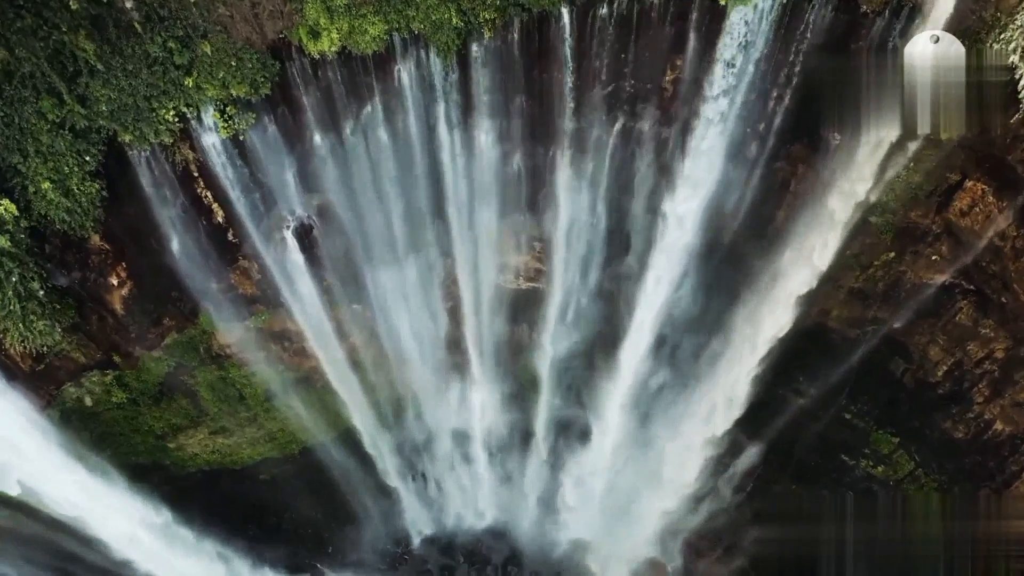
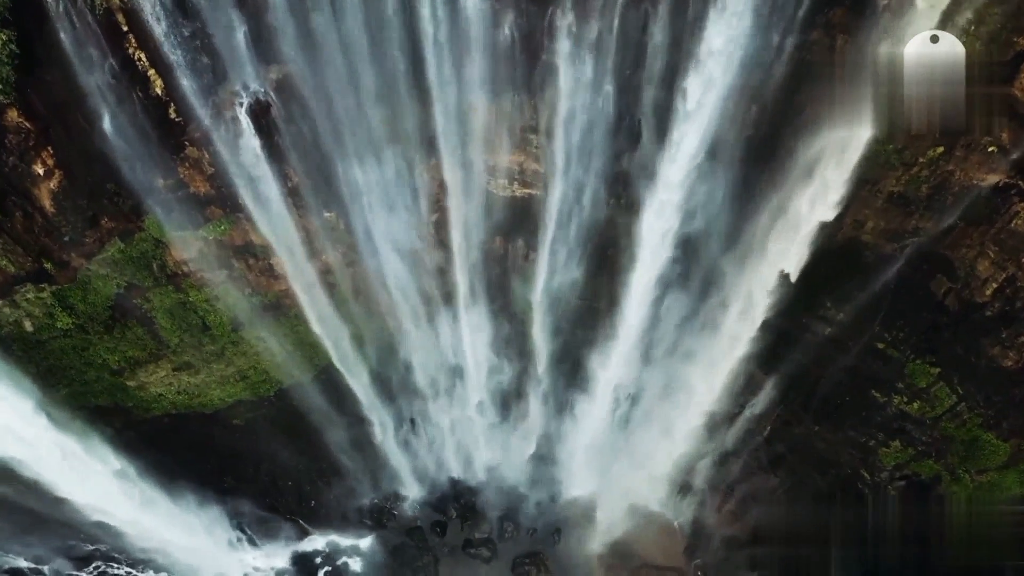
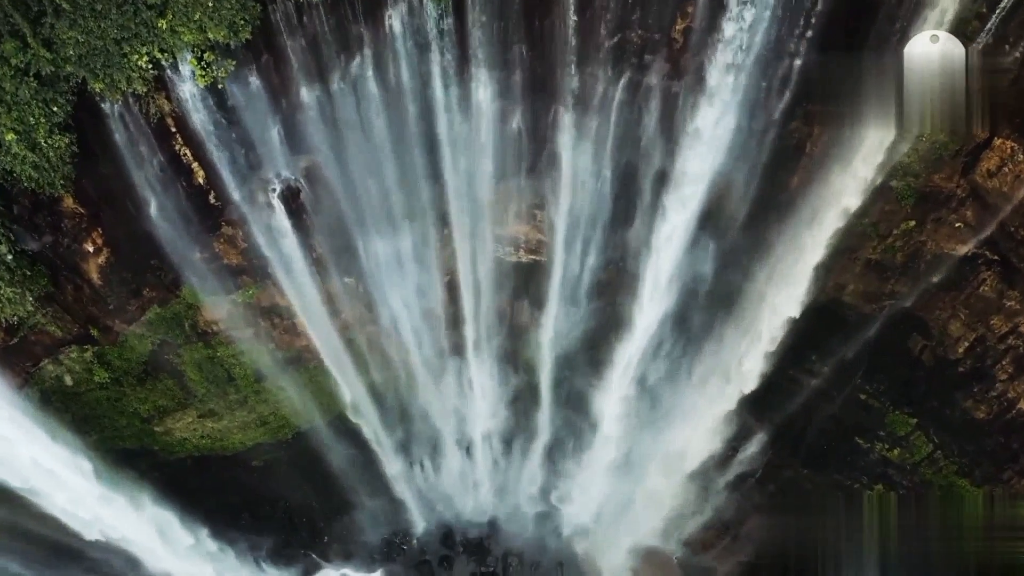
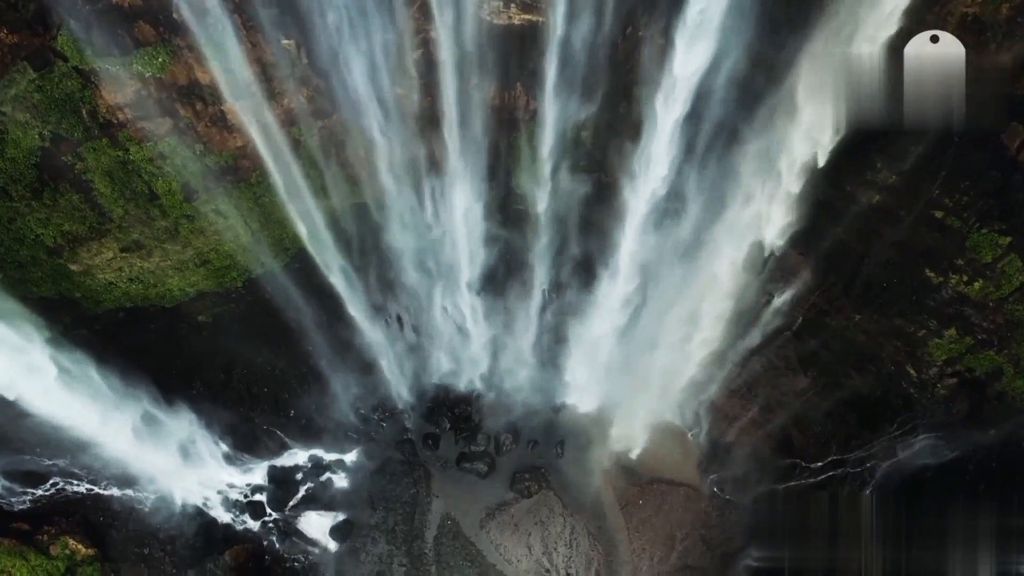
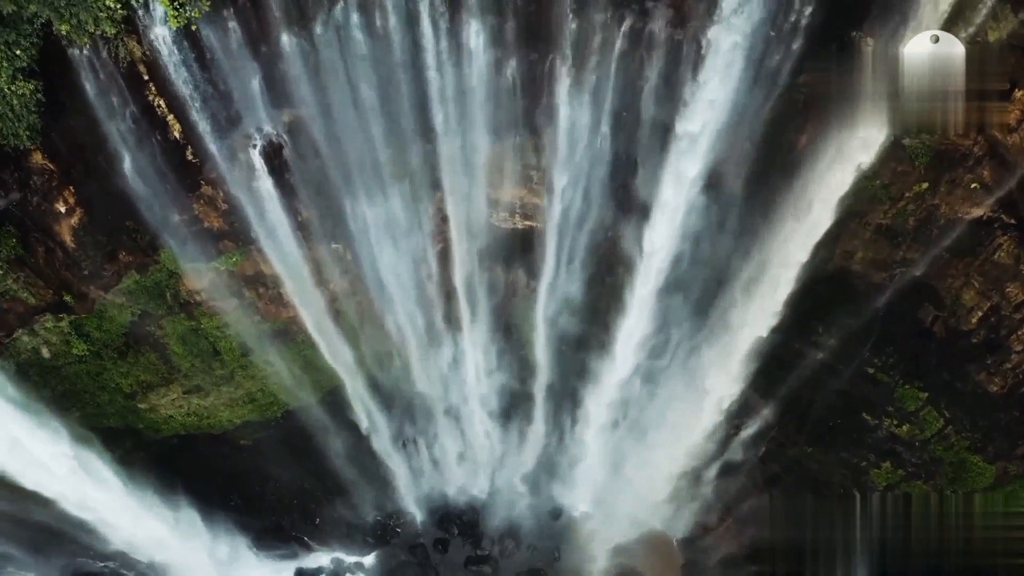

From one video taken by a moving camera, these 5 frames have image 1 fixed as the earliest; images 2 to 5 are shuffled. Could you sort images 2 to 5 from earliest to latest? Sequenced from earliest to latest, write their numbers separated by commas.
3, 5, 2, 4
